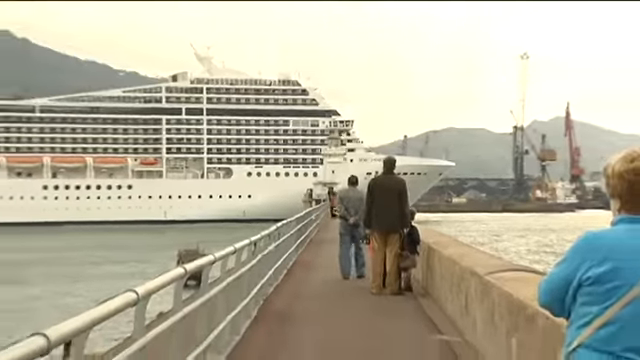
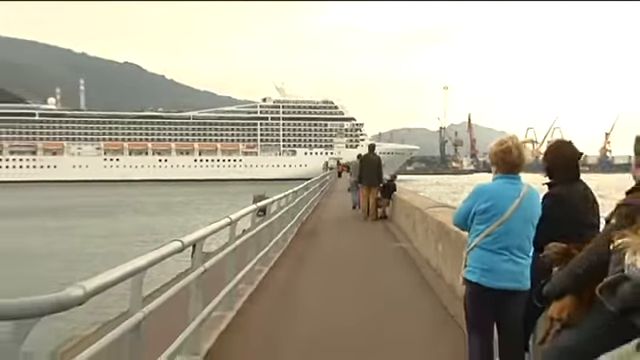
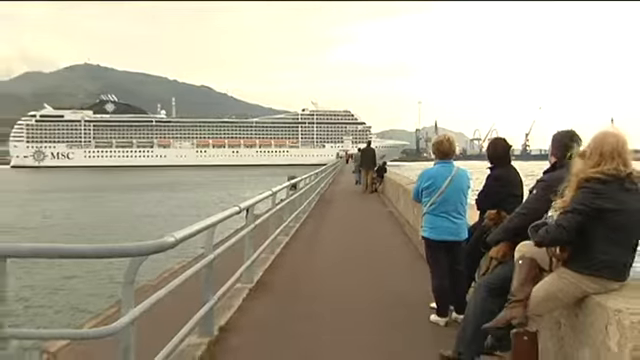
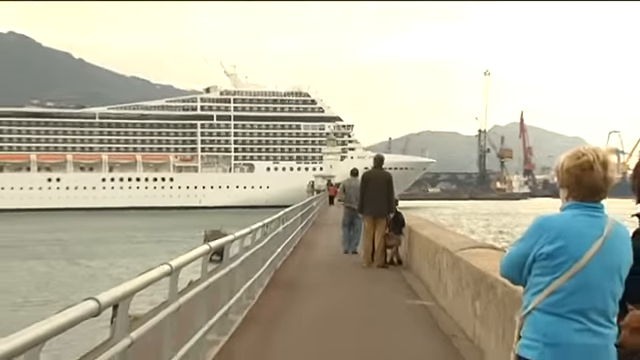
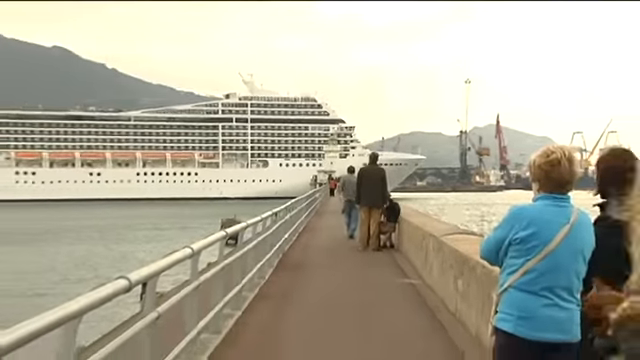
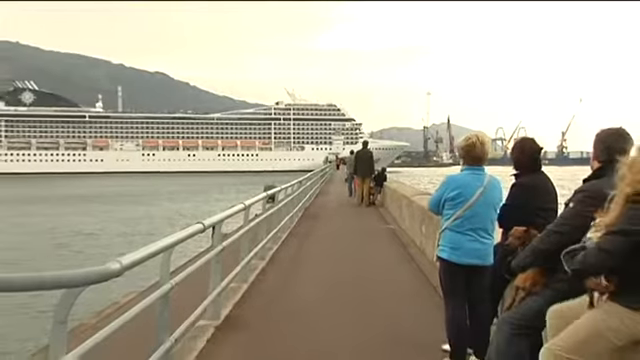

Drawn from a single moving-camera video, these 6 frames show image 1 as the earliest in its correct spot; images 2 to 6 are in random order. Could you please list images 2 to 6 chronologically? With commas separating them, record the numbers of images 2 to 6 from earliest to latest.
4, 5, 2, 6, 3
